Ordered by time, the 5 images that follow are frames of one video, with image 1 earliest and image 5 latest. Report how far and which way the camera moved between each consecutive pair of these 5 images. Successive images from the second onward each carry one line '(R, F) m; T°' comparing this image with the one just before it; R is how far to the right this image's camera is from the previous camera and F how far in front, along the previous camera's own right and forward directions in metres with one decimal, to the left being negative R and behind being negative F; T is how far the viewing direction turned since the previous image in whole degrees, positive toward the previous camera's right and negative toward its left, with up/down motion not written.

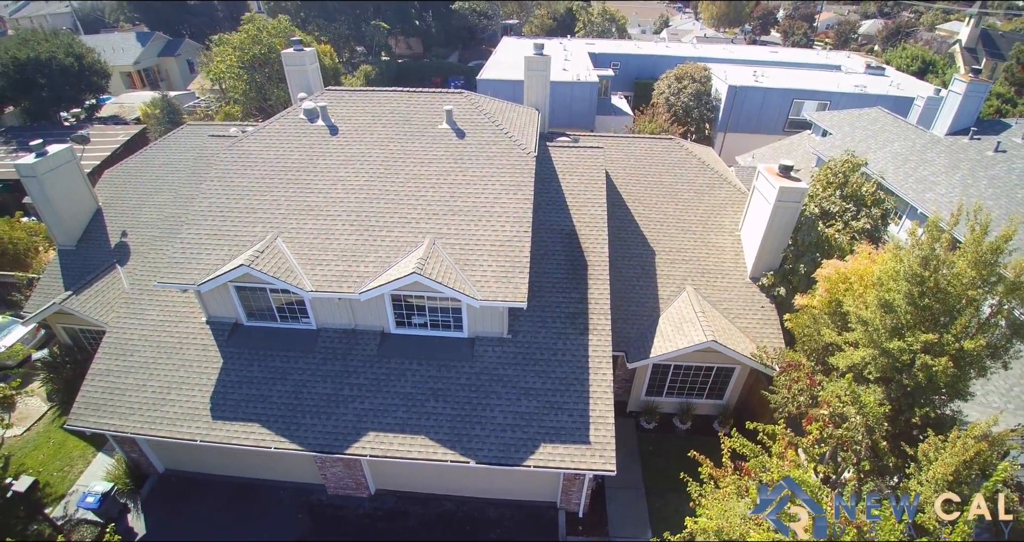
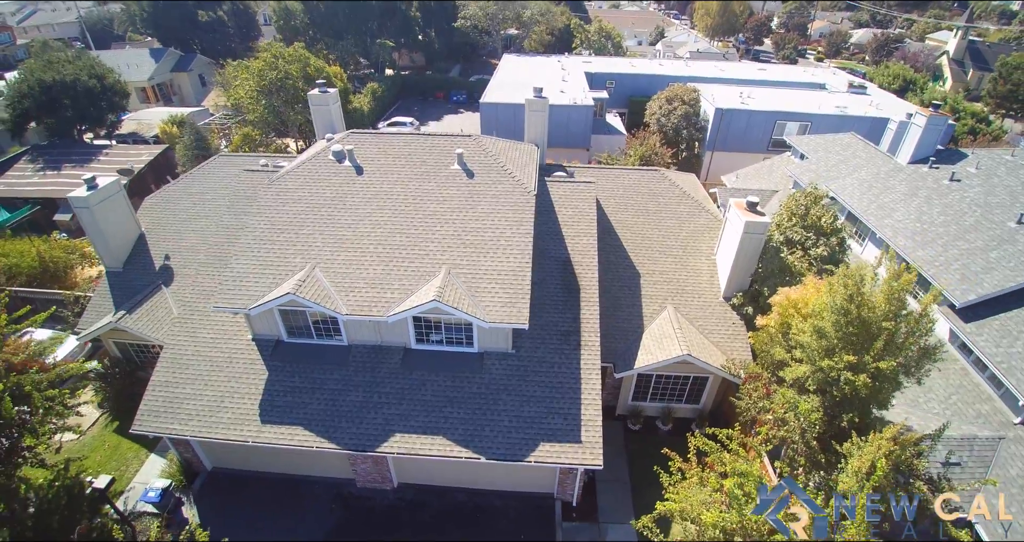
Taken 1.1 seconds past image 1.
(-0.1, -1.5) m; 0°
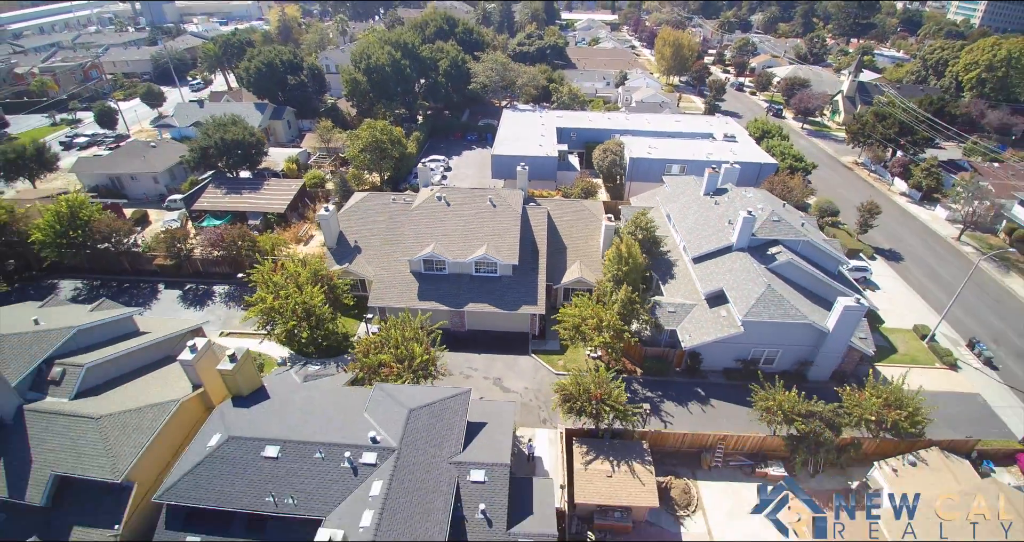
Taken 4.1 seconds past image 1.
(-0.2, -16.9) m; 0°
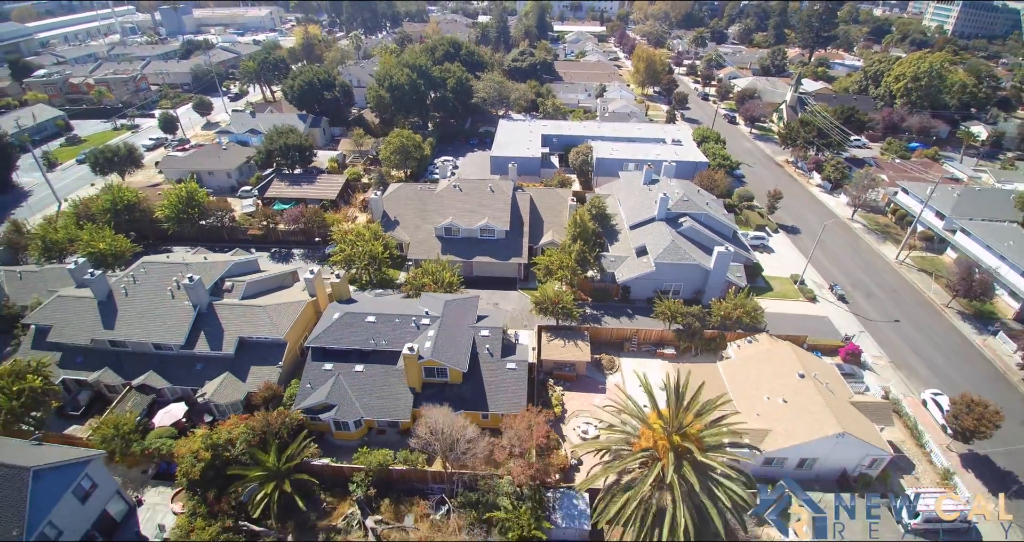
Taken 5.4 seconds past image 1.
(+0.4, -13.2) m; 0°
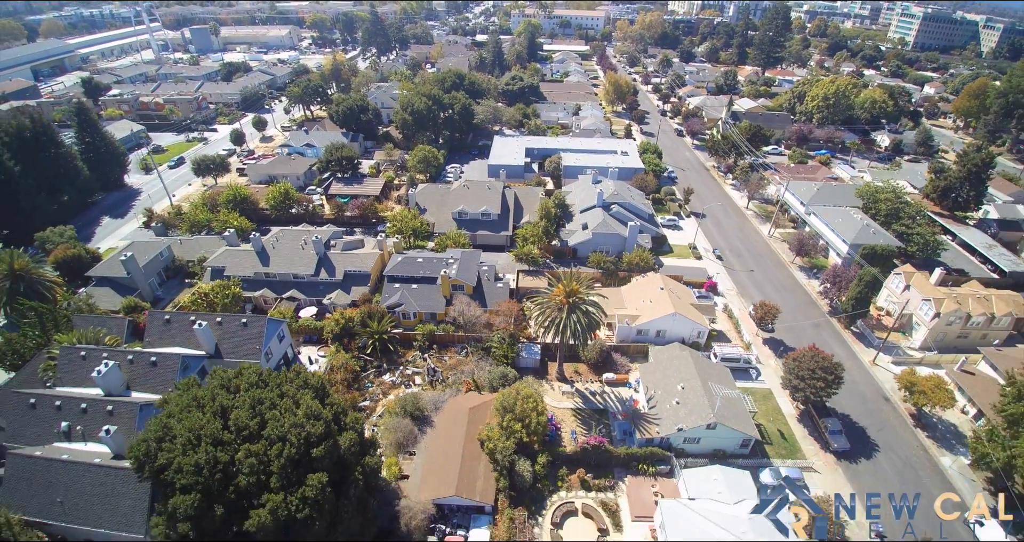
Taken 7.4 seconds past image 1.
(+1.0, -22.5) m; 0°
